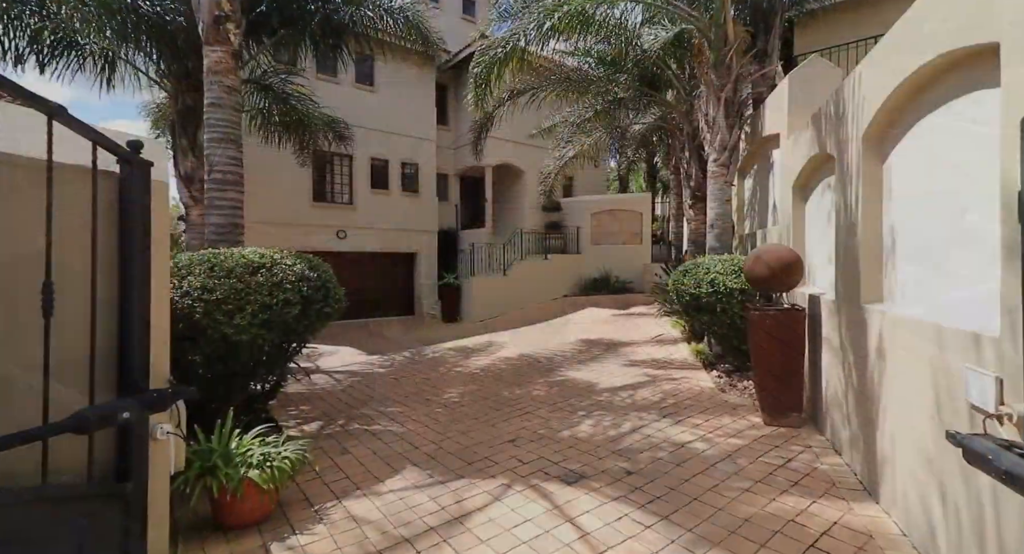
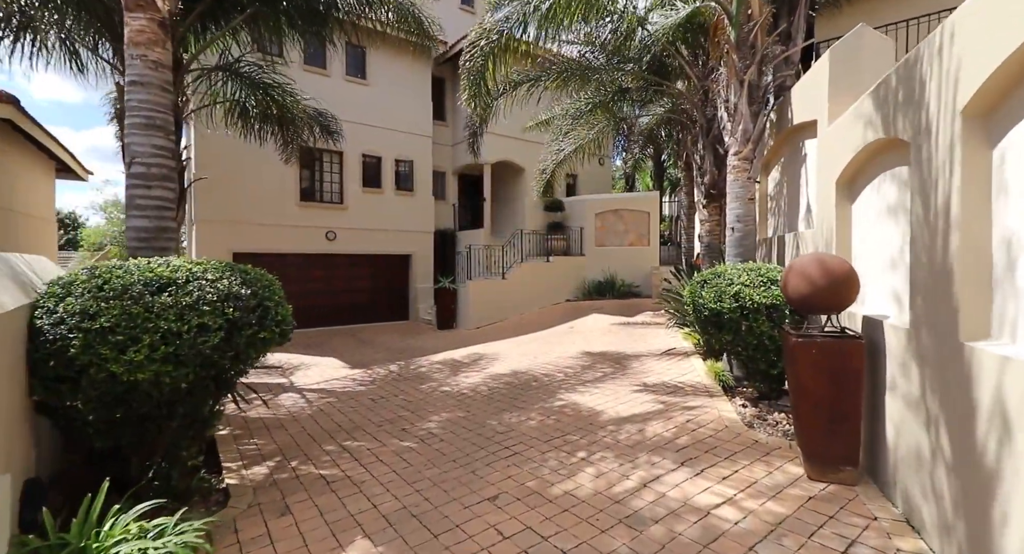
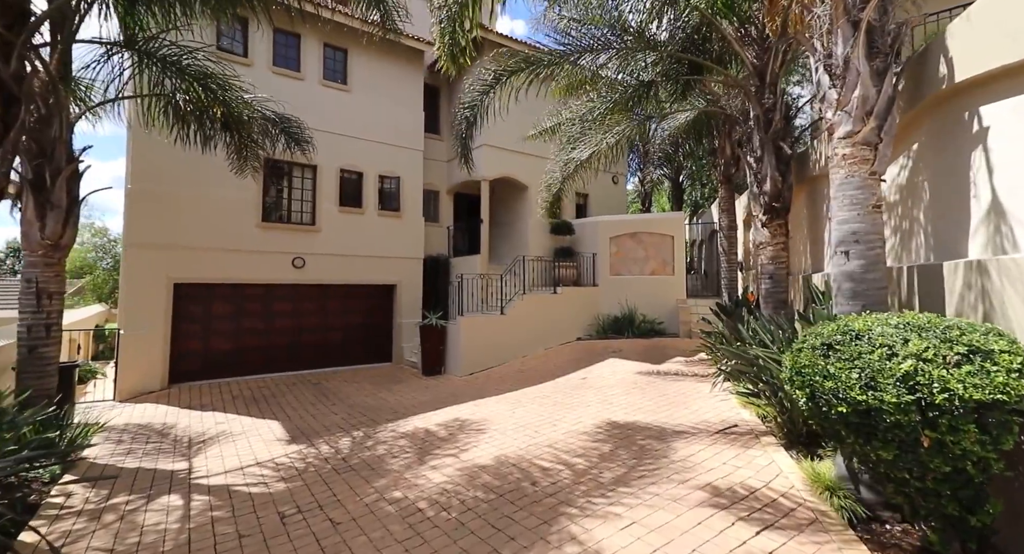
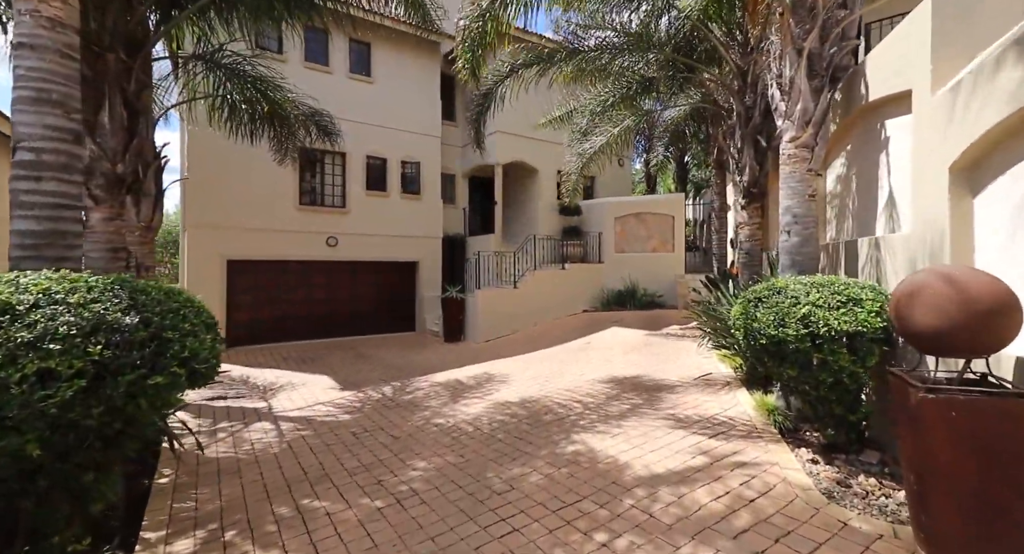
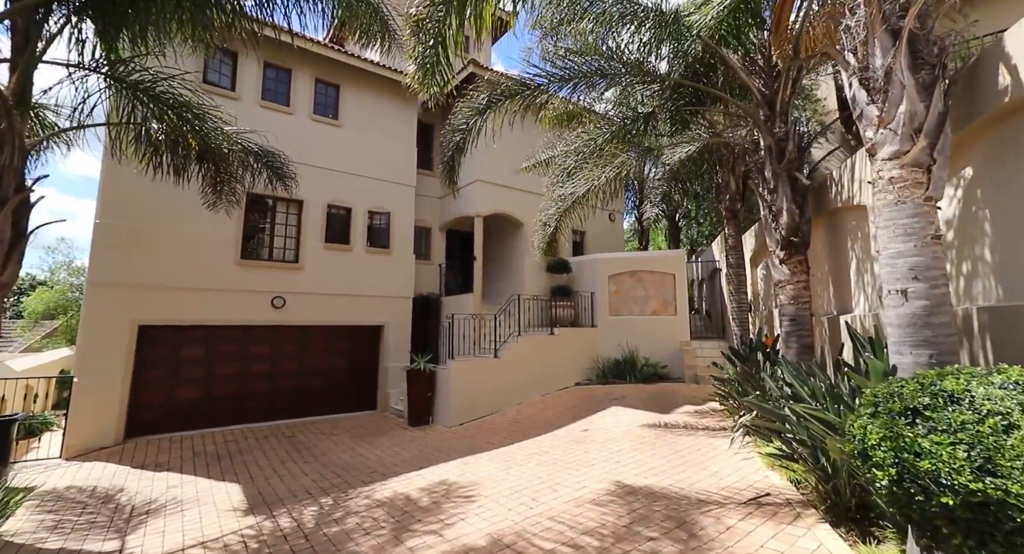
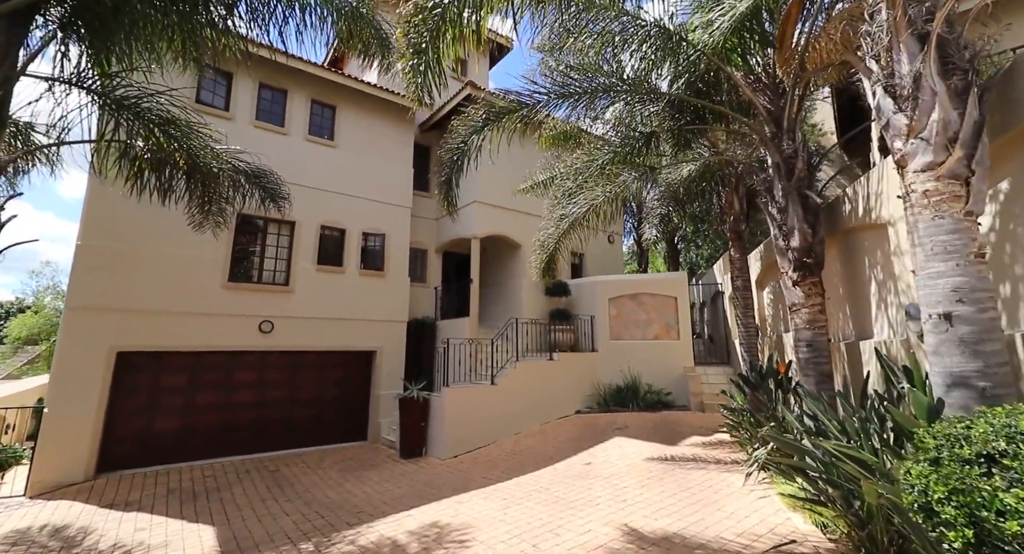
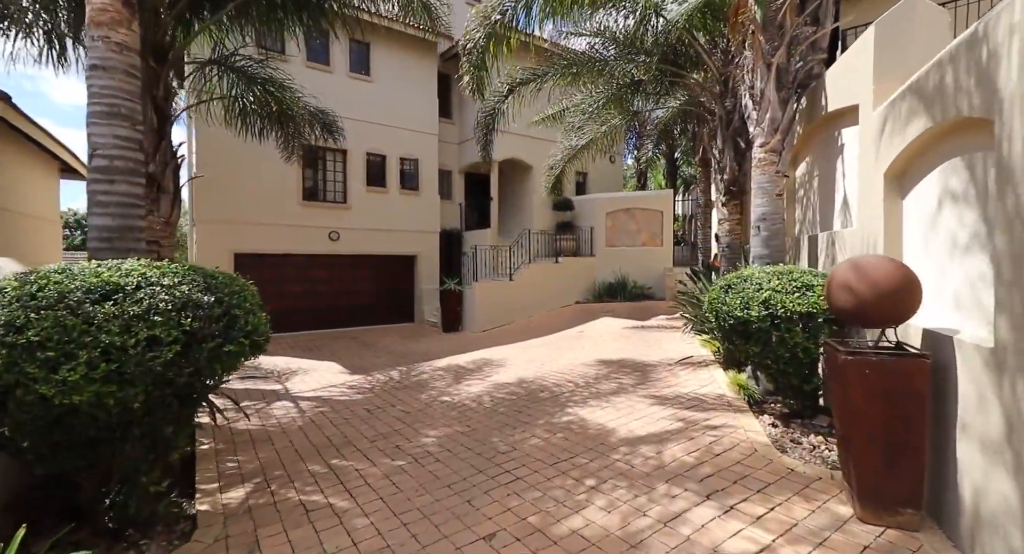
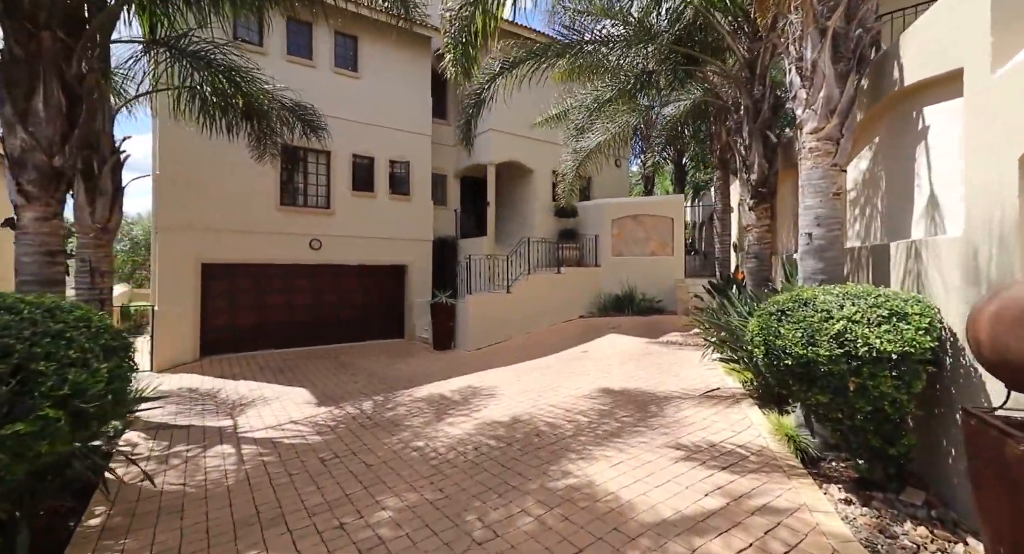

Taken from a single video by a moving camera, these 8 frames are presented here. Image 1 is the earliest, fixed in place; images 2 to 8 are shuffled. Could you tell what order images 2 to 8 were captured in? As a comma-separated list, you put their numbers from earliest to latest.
2, 7, 4, 8, 3, 5, 6
